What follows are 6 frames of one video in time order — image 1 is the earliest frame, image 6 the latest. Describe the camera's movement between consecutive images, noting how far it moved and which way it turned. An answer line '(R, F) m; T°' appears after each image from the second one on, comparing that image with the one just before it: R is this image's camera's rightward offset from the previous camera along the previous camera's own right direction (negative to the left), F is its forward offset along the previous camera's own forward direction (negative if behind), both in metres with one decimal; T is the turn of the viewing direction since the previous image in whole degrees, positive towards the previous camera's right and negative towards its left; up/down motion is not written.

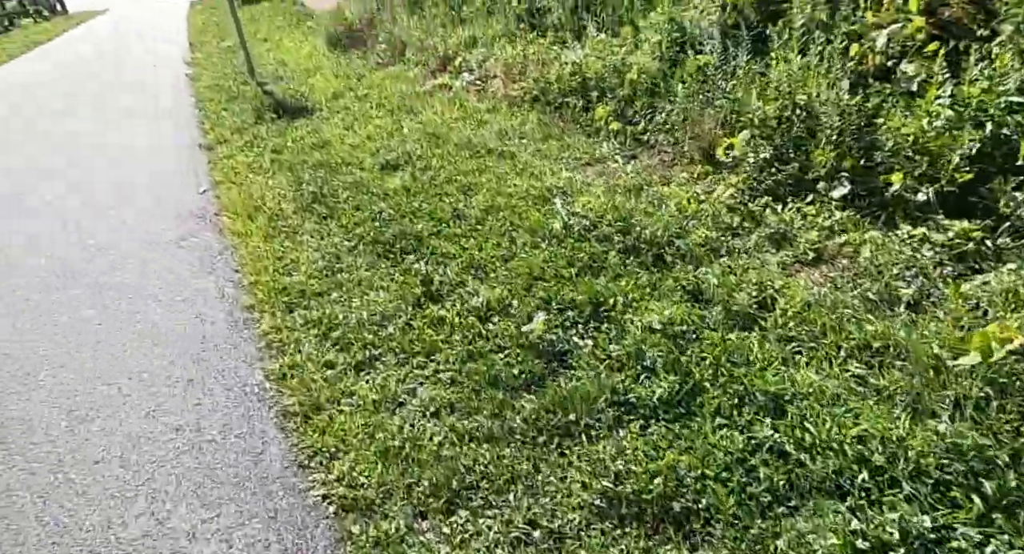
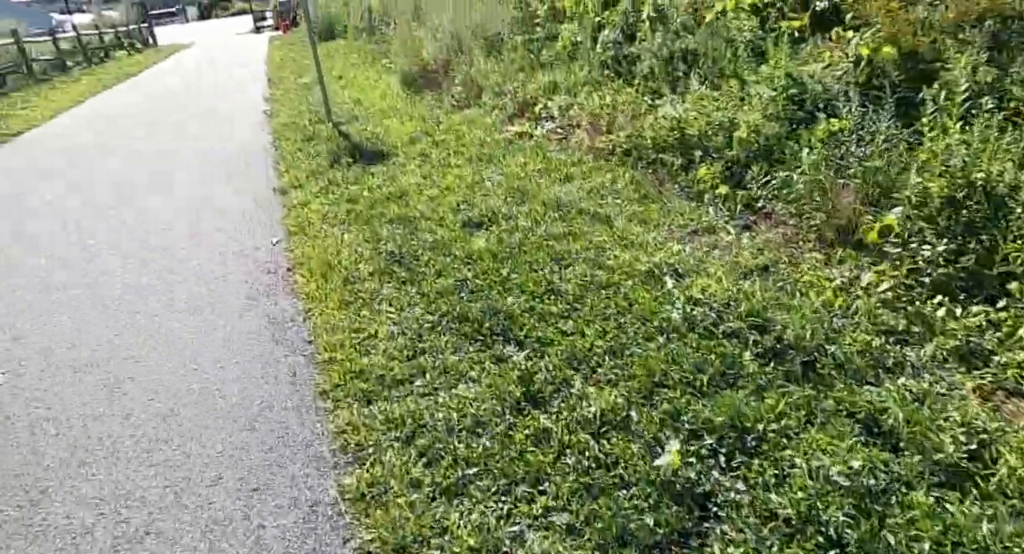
(-0.2, +0.3) m; -5°
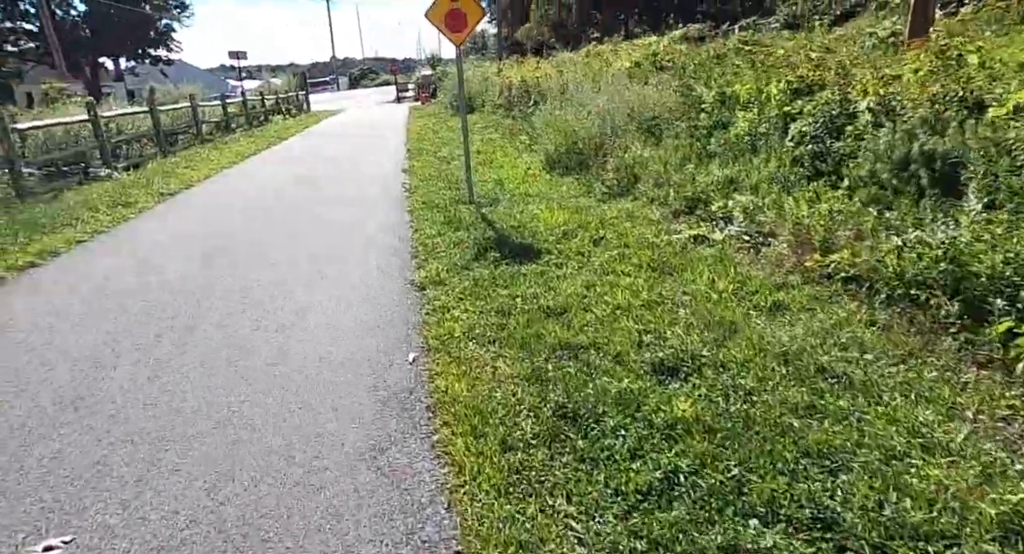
(-0.4, +0.8) m; -10°
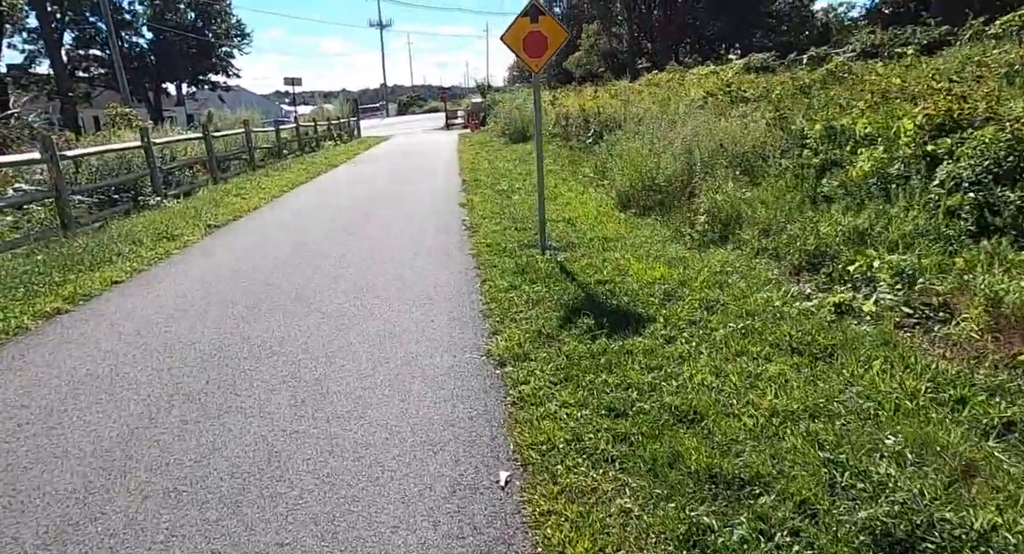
(-0.4, +0.8) m; -4°
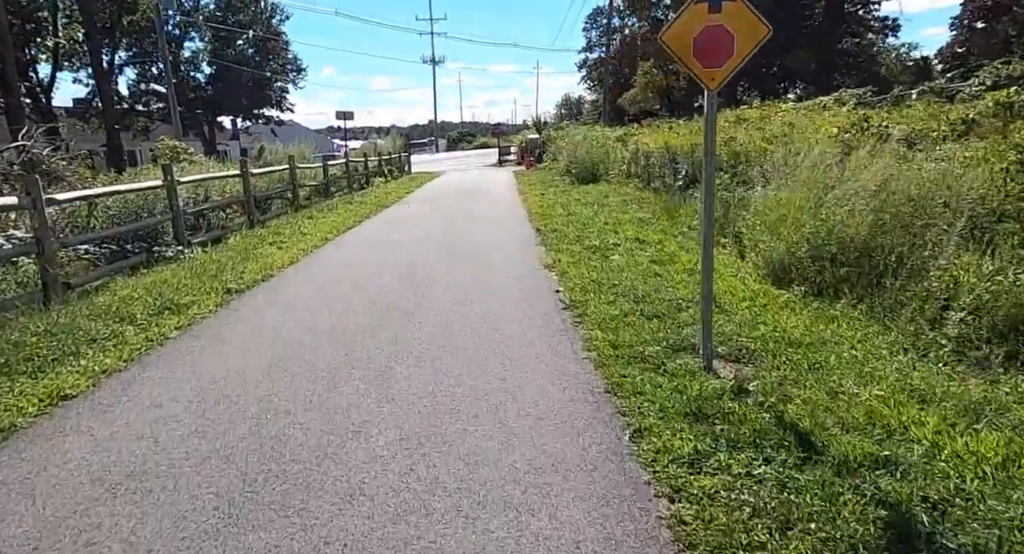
(-0.7, +2.2) m; -4°
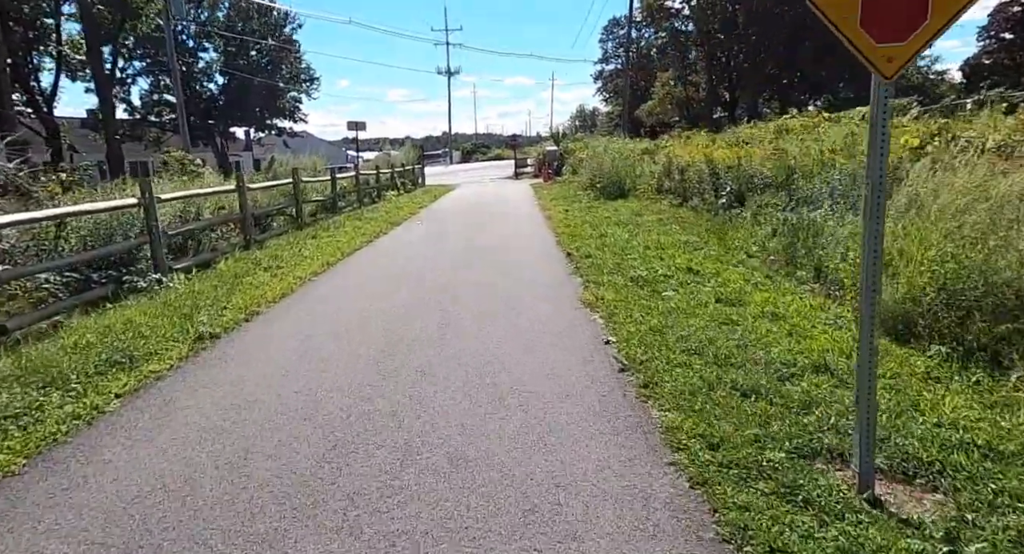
(-0.2, +1.4) m; -1°
